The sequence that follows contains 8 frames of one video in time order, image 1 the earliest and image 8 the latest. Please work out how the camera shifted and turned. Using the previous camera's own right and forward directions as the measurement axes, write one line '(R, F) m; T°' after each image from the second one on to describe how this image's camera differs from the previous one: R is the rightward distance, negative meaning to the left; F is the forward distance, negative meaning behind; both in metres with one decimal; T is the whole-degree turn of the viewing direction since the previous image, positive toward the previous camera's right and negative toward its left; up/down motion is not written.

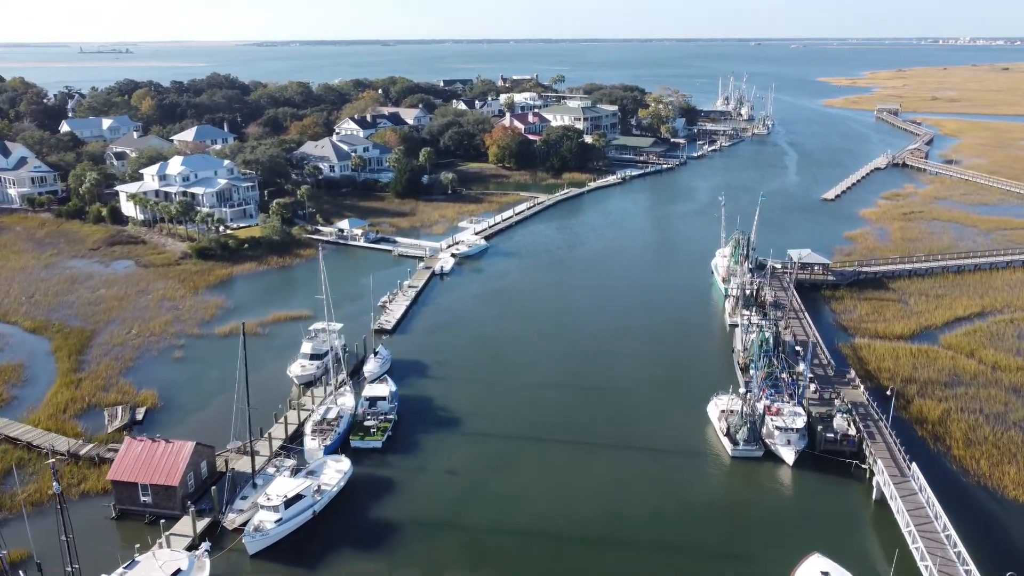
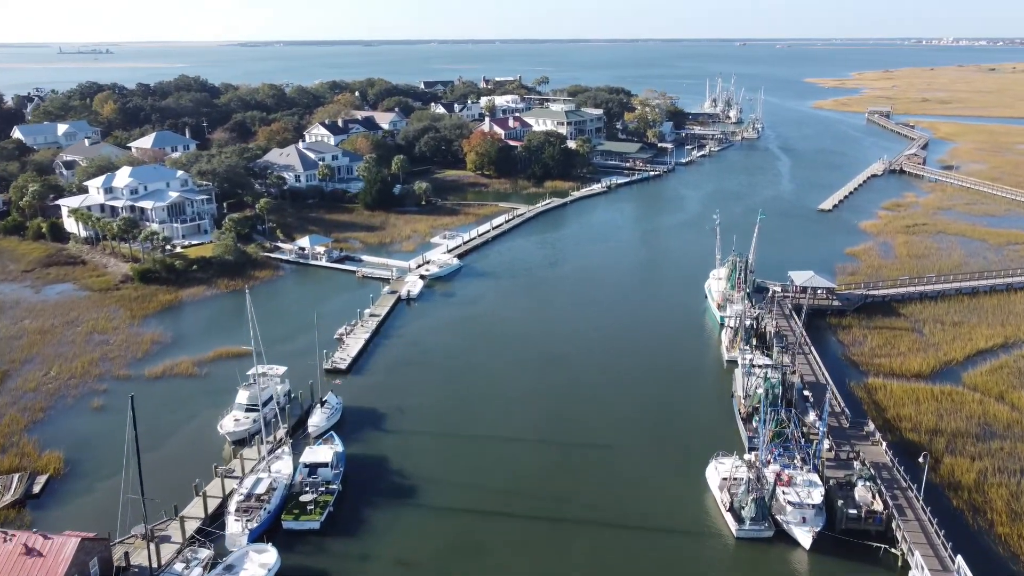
(+0.5, +3.1) m; +1°
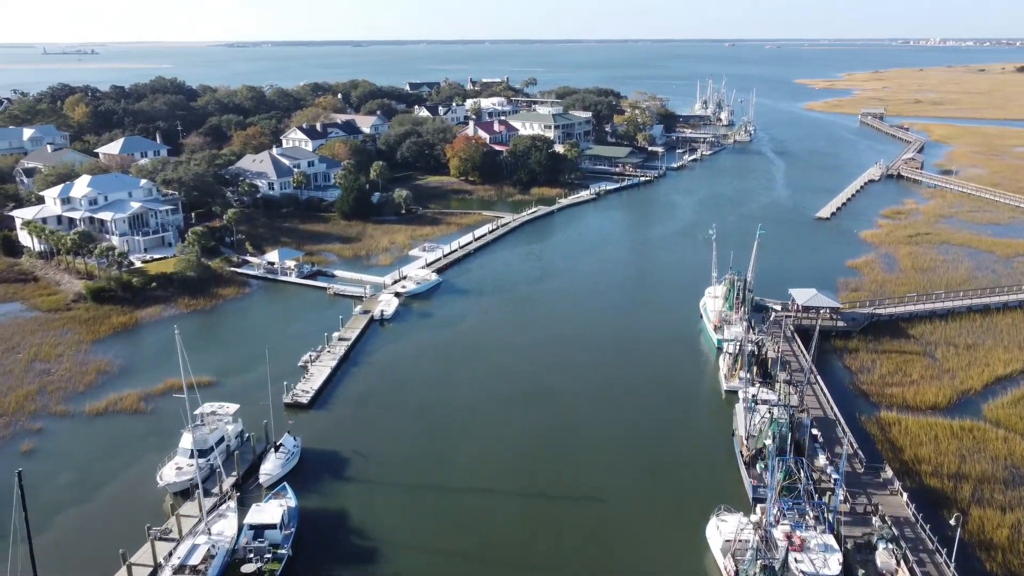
(+0.3, +2.1) m; +1°
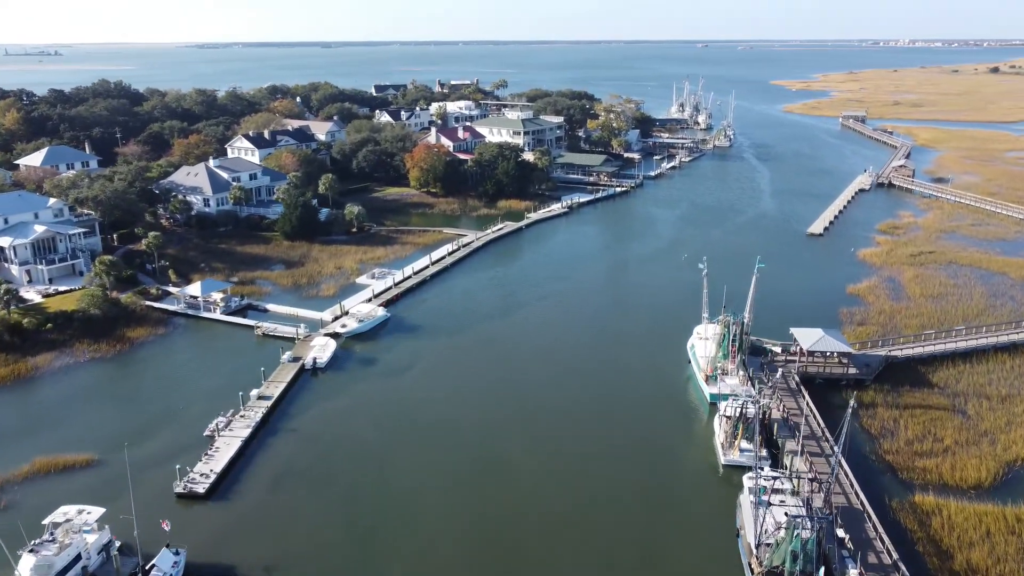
(+0.6, +4.2) m; +2°
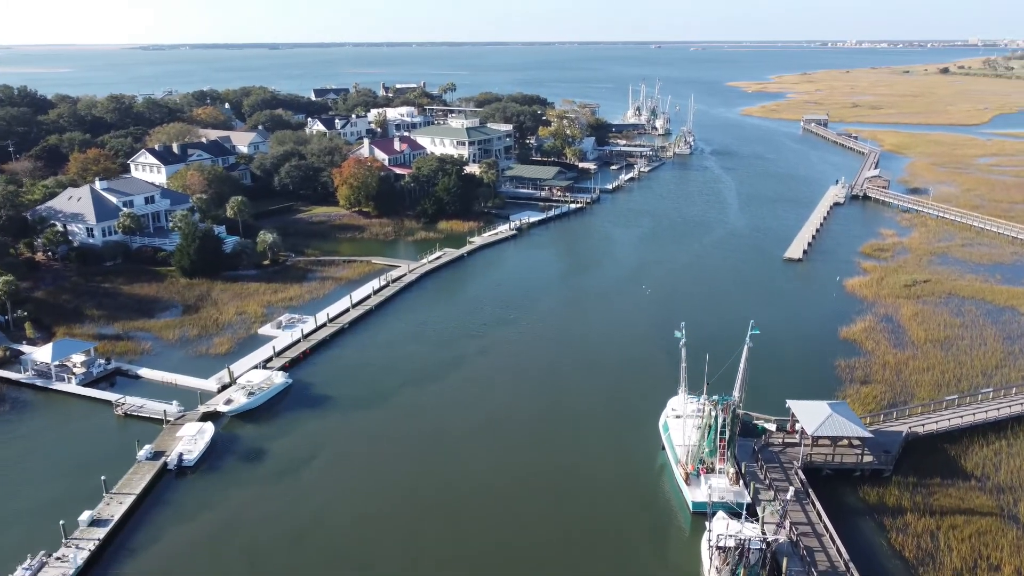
(+0.8, +5.2) m; +3°
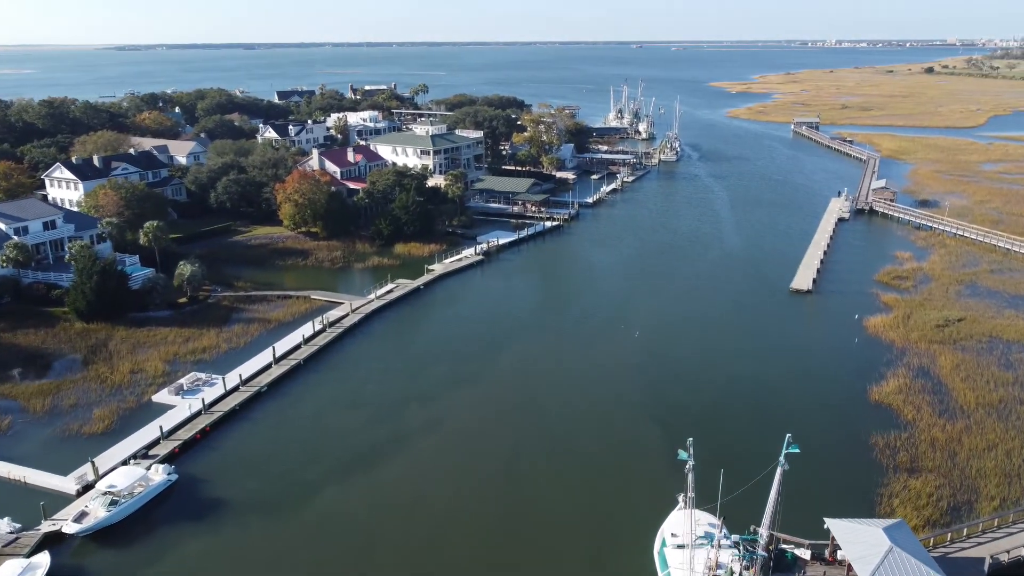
(+0.7, +5.1) m; +1°
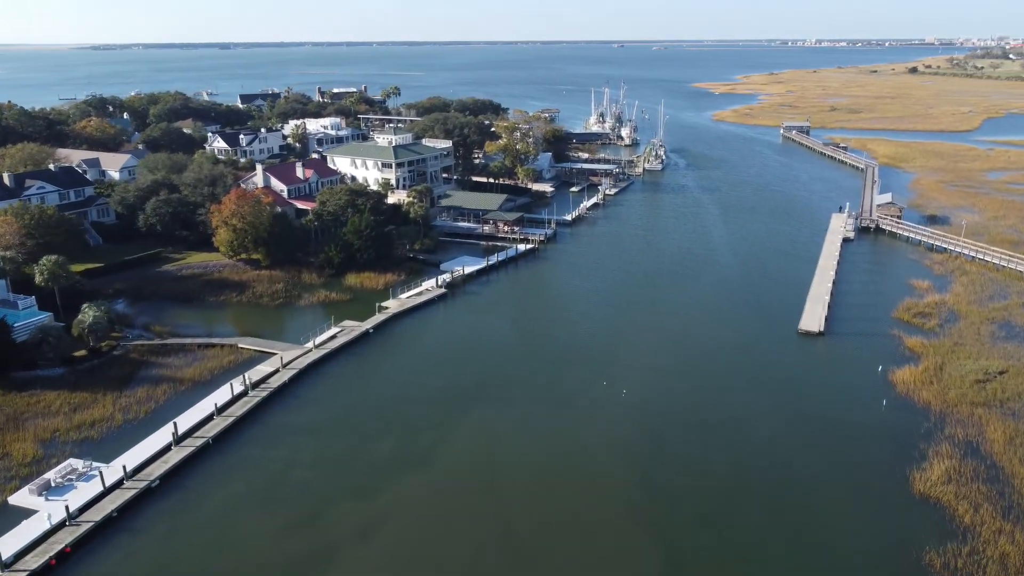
(+0.6, +4.5) m; +1°
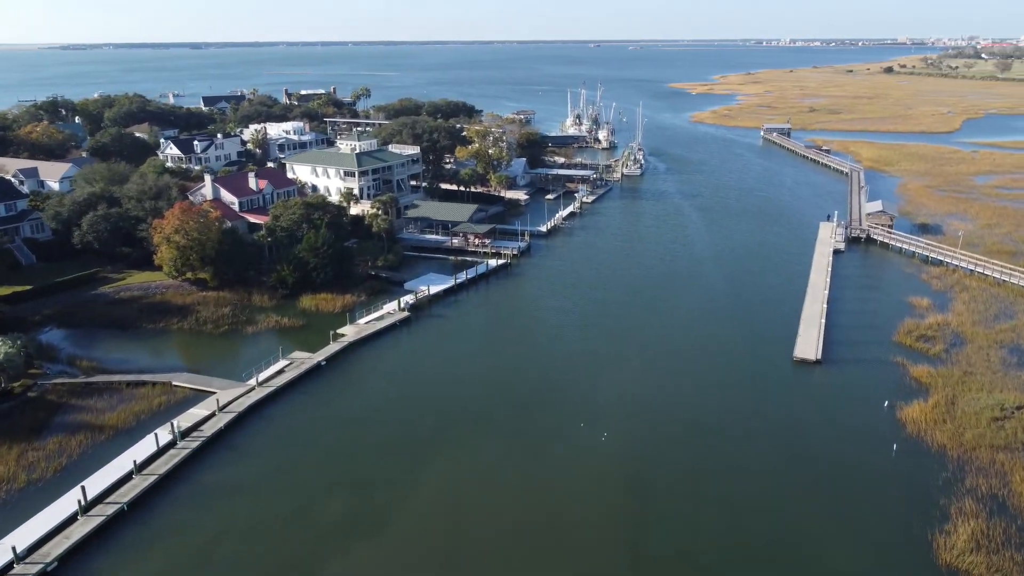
(+0.3, +2.6) m; +1°
